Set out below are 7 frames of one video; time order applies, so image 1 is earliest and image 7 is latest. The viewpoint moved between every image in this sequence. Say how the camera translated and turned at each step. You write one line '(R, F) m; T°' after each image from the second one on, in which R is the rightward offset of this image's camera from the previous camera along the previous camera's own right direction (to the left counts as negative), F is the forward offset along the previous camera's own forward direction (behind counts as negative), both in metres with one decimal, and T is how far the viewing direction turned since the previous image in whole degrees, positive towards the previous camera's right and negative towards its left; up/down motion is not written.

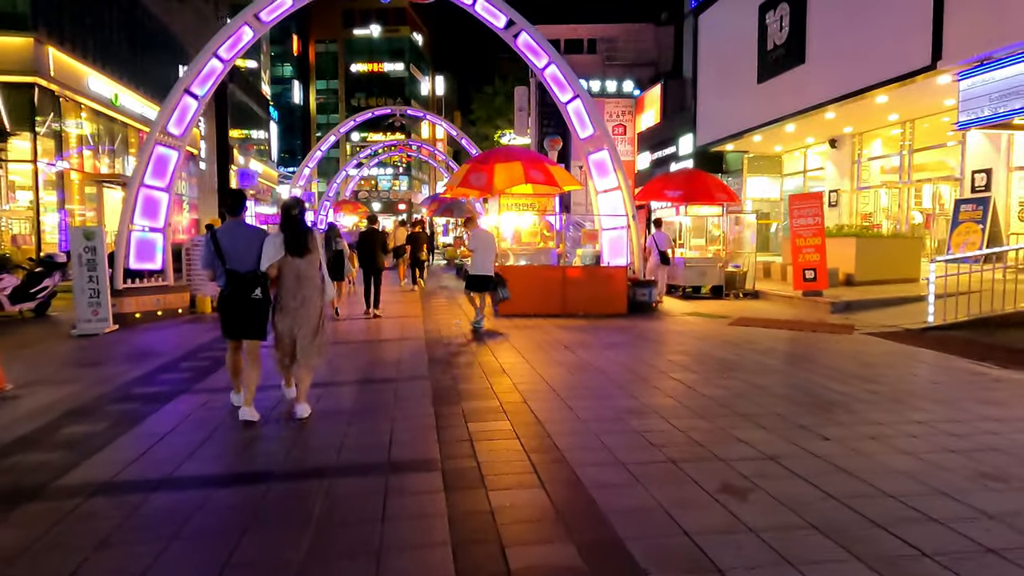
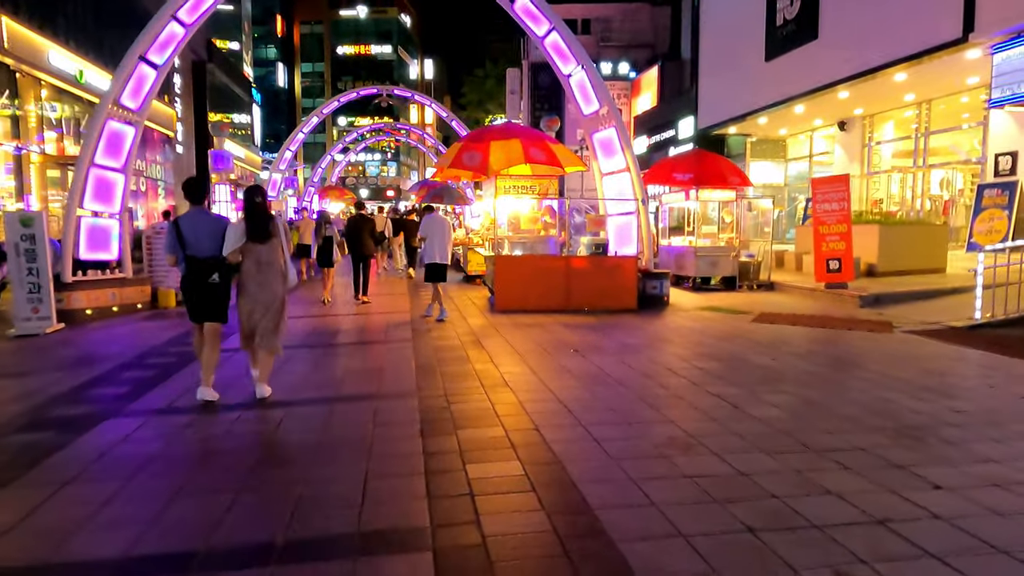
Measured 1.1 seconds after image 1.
(-0.1, +1.2) m; +1°
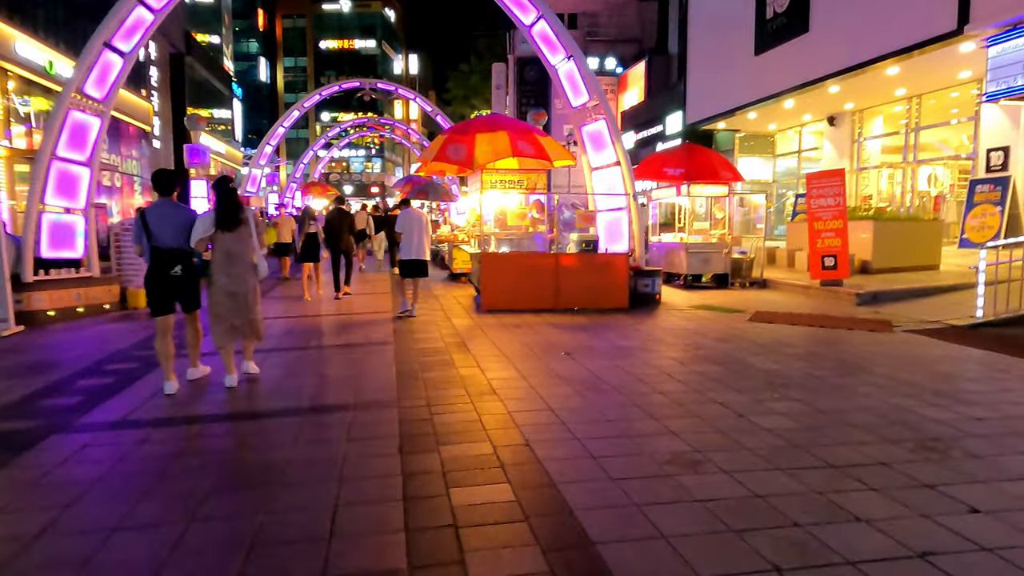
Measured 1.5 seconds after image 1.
(0.0, +0.4) m; +1°
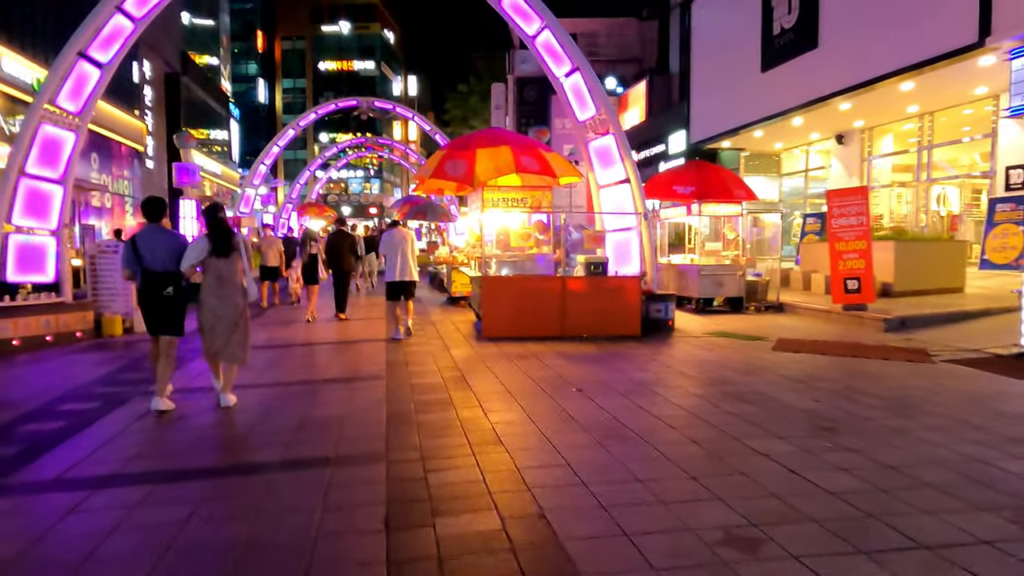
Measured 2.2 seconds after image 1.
(-0.1, +0.8) m; 0°
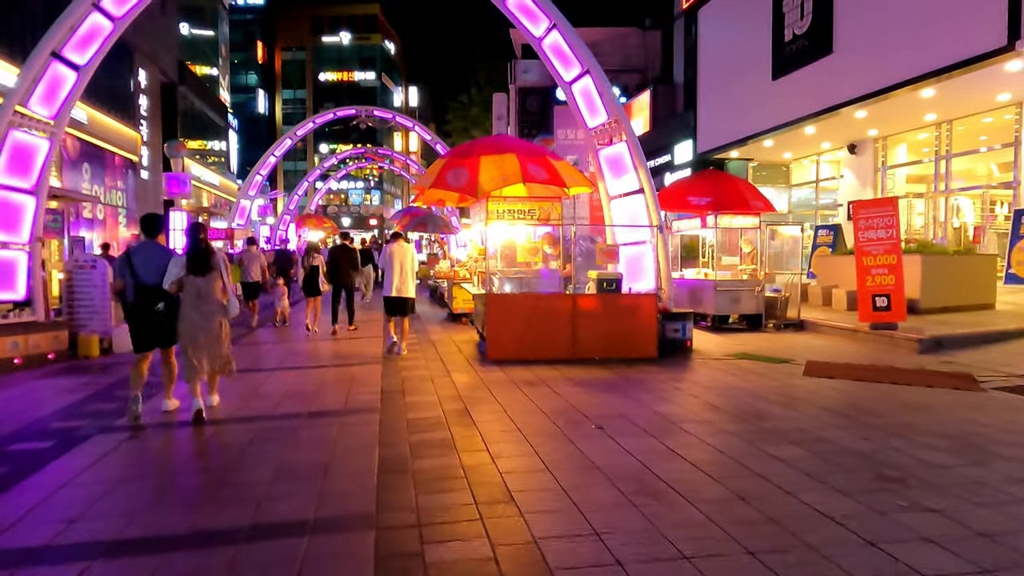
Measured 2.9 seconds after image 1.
(-0.1, +0.7) m; 0°
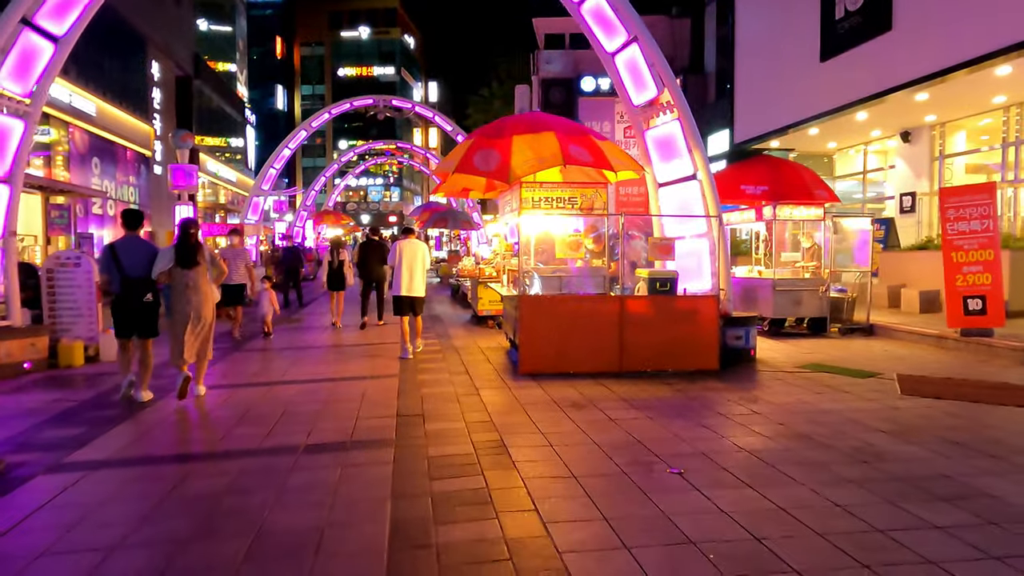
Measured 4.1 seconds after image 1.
(-0.2, +1.3) m; -2°
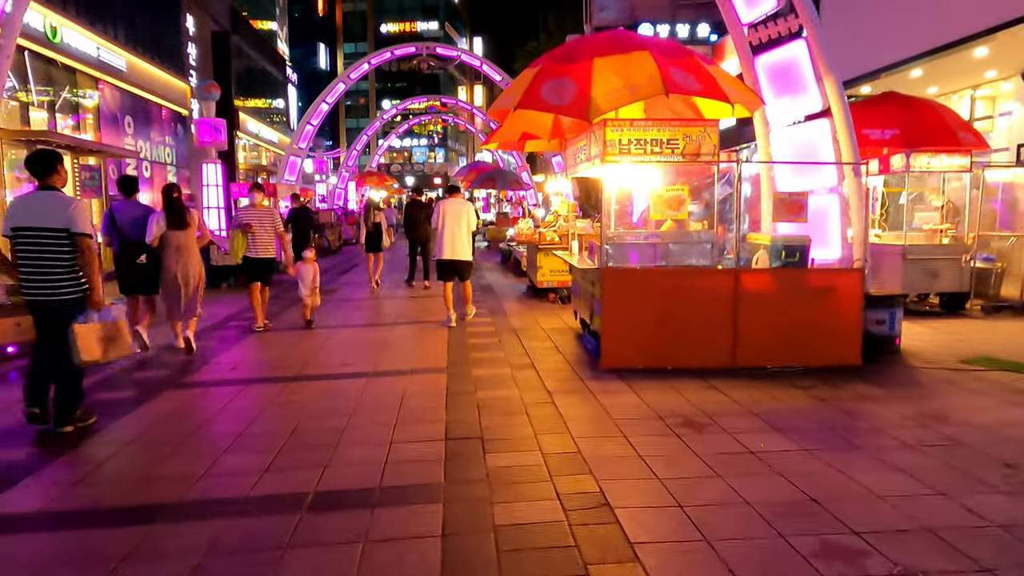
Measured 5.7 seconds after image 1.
(-0.3, +1.7) m; -4°
